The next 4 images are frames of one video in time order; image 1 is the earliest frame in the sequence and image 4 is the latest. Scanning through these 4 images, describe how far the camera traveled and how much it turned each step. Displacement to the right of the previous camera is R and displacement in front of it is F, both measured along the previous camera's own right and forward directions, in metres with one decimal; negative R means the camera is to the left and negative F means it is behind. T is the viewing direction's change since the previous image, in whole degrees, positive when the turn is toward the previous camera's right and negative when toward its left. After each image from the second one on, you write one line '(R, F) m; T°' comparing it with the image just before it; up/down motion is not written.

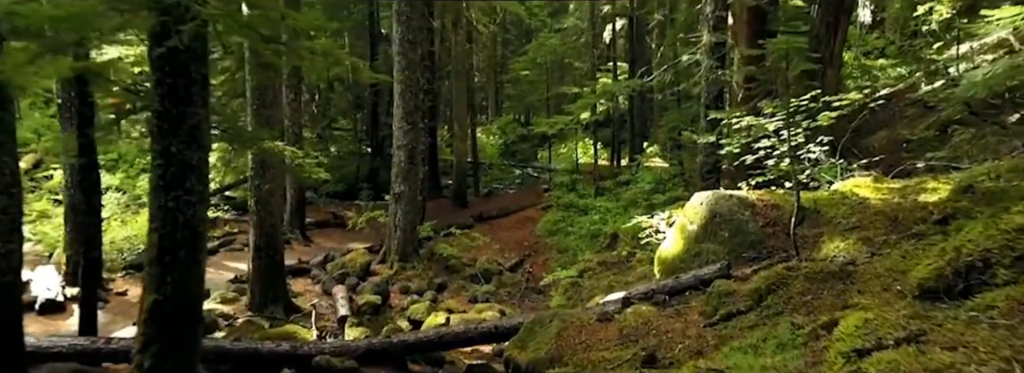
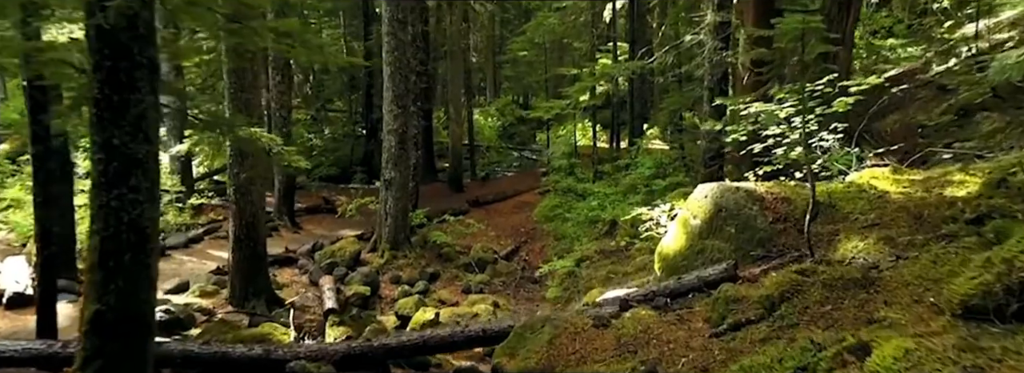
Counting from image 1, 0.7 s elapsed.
(+0.1, +0.5) m; 0°
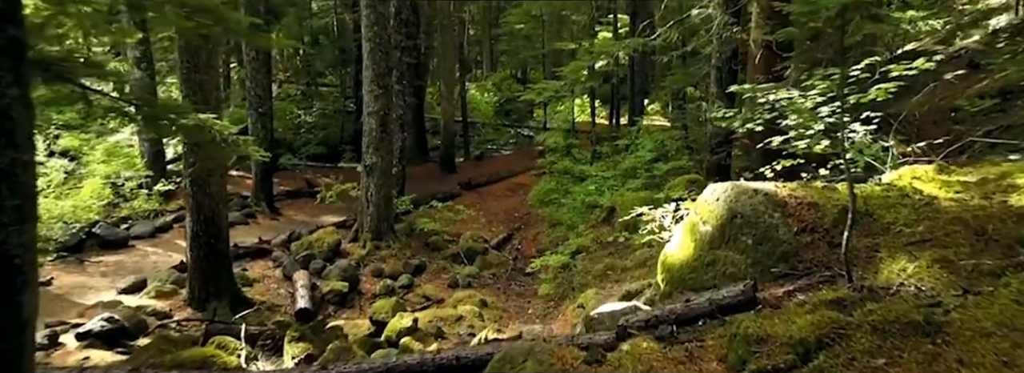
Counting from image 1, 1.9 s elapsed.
(+0.2, +1.0) m; 0°
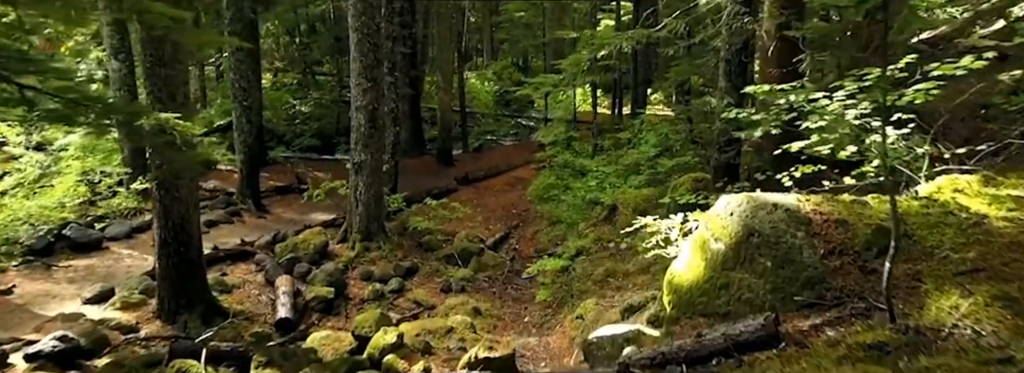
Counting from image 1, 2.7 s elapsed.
(+0.1, +0.6) m; 0°
